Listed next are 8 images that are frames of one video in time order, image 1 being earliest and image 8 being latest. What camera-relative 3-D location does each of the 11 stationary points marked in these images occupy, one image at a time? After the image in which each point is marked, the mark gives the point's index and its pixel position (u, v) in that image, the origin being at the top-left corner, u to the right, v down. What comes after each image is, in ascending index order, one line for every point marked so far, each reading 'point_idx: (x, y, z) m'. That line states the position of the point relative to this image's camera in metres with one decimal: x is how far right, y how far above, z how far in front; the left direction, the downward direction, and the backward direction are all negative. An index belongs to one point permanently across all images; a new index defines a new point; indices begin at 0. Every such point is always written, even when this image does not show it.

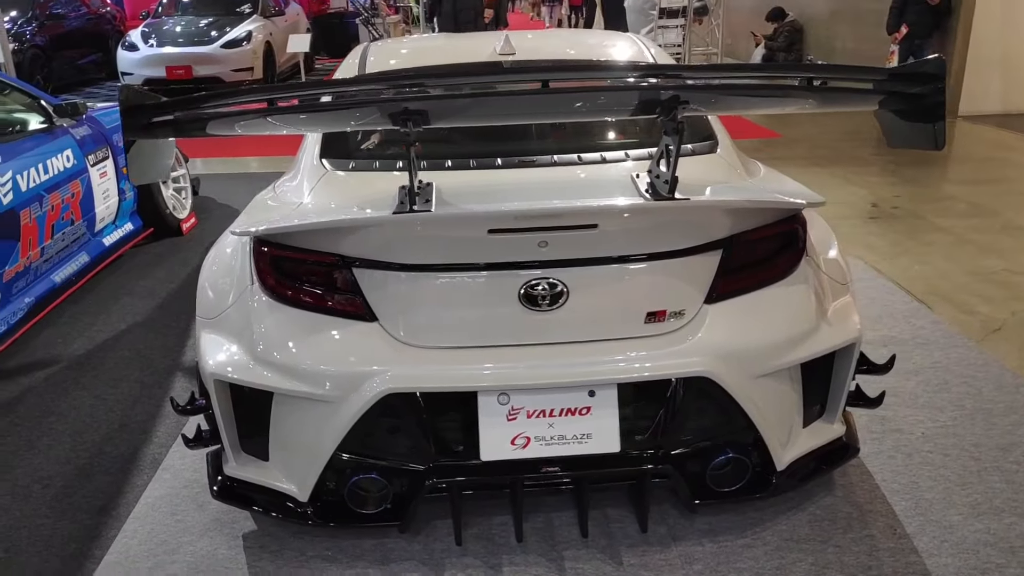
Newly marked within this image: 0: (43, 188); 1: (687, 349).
0: (-2.0, +0.4, +3.5) m
1: (+0.4, -0.1, +1.9) m
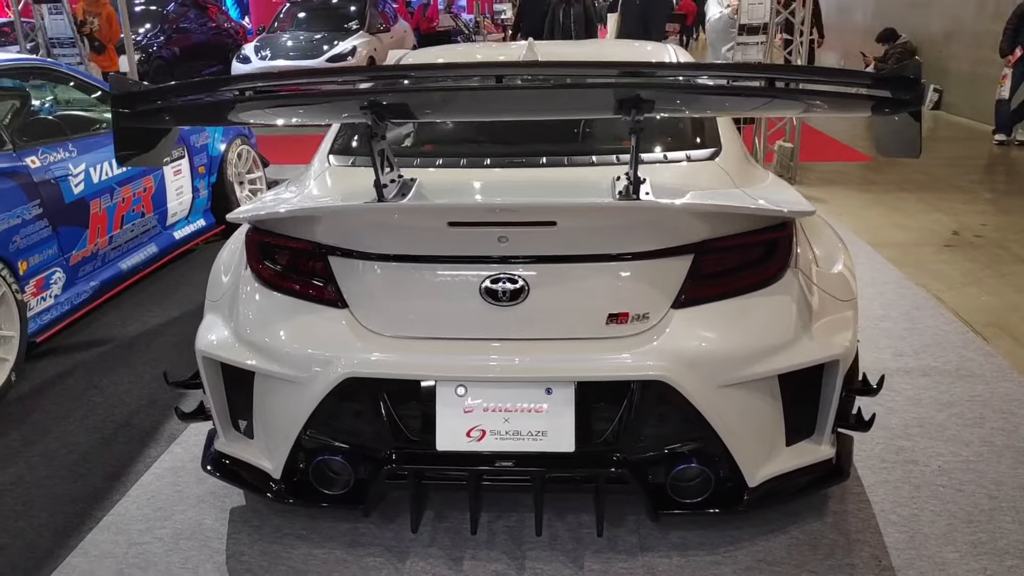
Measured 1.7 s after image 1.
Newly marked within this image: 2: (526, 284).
0: (-1.9, +0.5, +3.8) m
1: (+0.3, -0.2, +1.9) m
2: (0.0, 0.0, +1.9) m
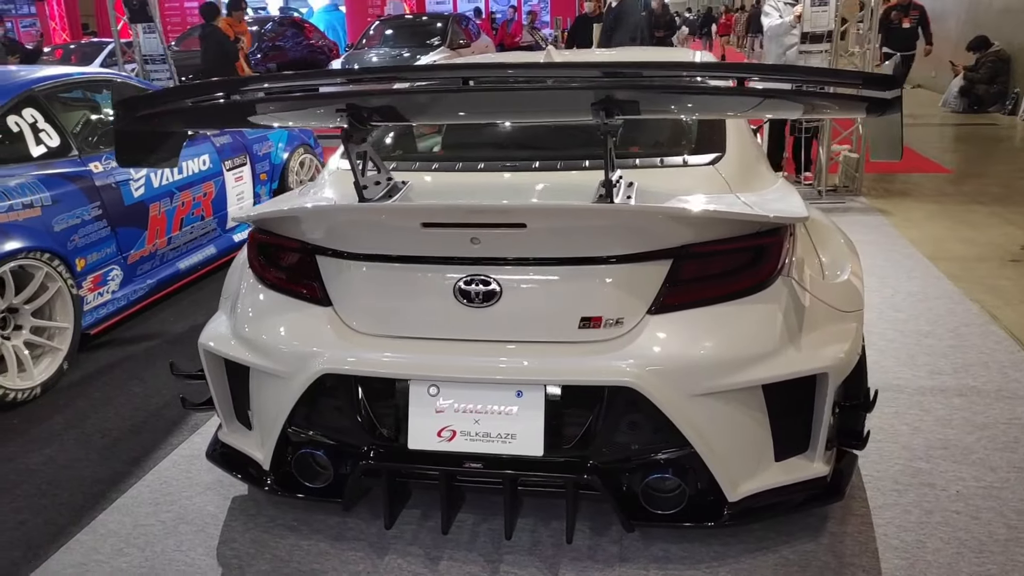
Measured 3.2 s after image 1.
0: (-1.7, +0.5, +4.0) m
1: (+0.2, -0.2, +1.9) m
2: (0.0, 0.0, +1.9) m
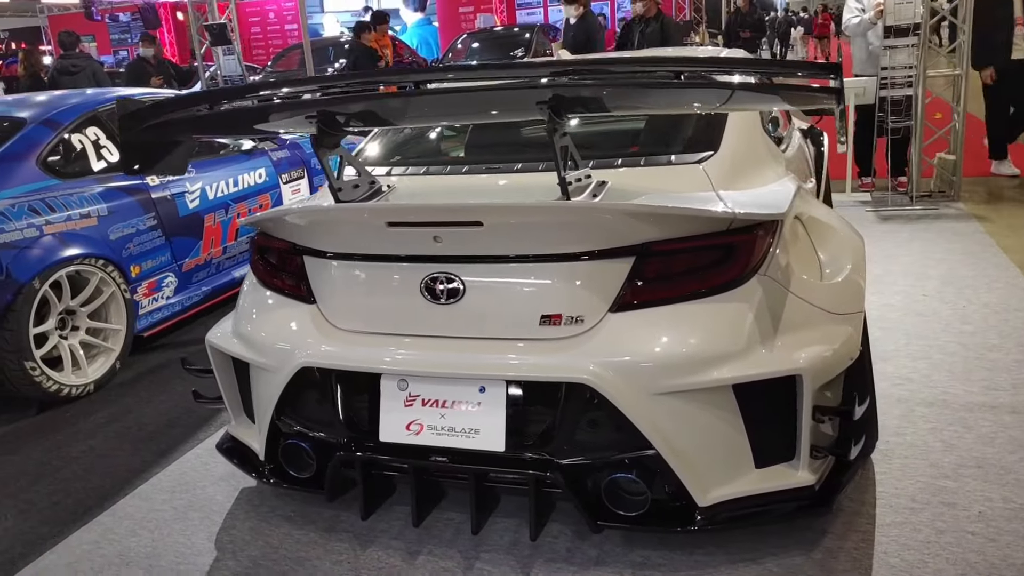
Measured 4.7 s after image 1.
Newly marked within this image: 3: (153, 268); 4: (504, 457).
0: (-1.5, +0.5, +4.3) m
1: (+0.1, -0.2, +1.9) m
2: (-0.1, 0.0, +2.0) m
3: (-1.7, +0.1, +3.8) m
4: (0.0, -0.4, +1.9) m
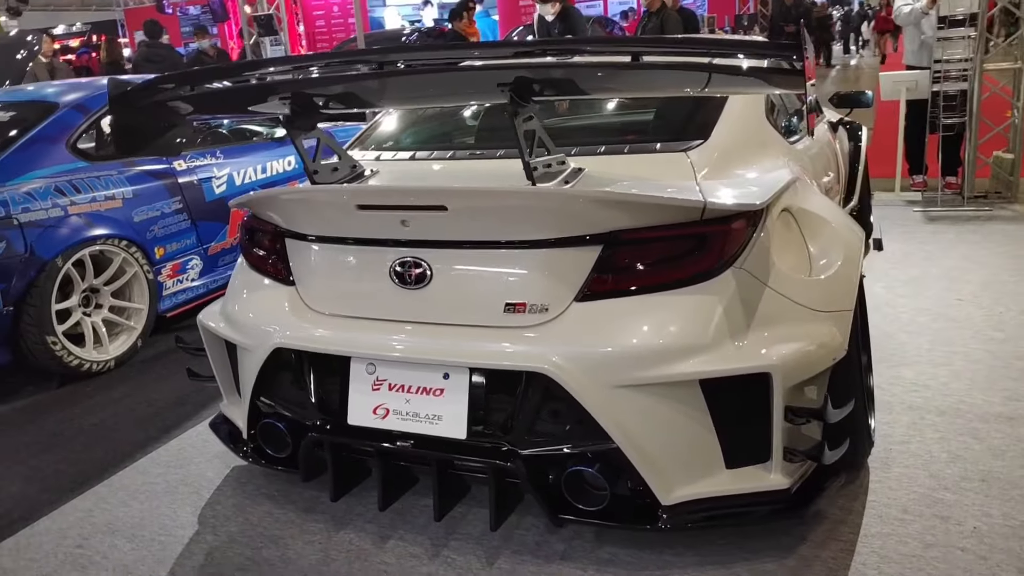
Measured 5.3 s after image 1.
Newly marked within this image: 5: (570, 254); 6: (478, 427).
0: (-1.4, +0.6, +4.4) m
1: (+0.1, -0.1, +1.8) m
2: (-0.2, 0.0, +2.0) m
3: (-1.6, +0.2, +3.9) m
4: (-0.1, -0.4, +1.9) m
5: (+0.1, +0.1, +1.9) m
6: (-0.1, -0.3, +1.9) m
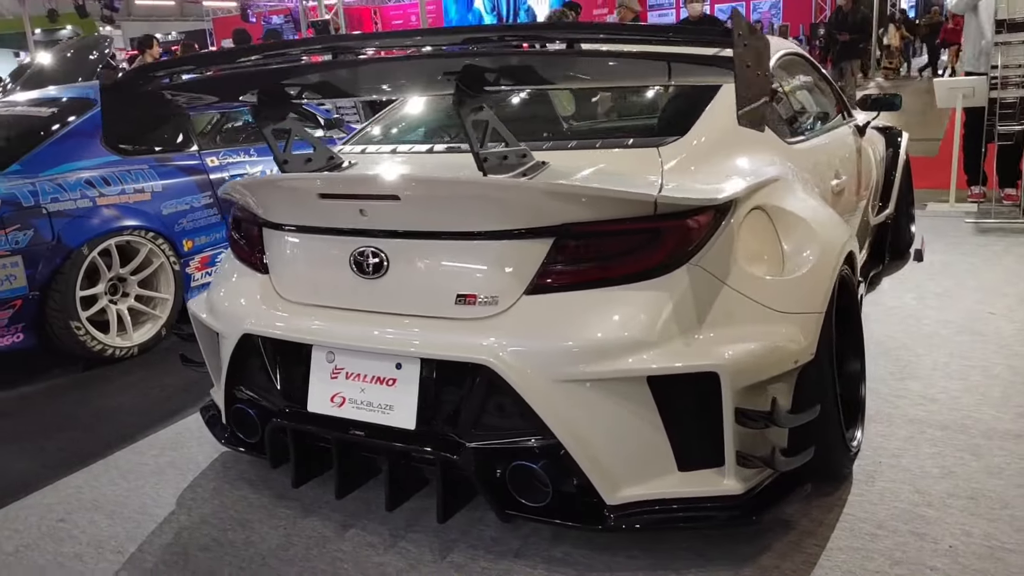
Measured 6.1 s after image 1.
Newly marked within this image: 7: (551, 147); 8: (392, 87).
0: (-1.2, +0.6, +4.5) m
1: (-0.1, -0.1, +1.8) m
2: (-0.3, +0.1, +2.0) m
3: (-1.5, +0.2, +4.0) m
4: (-0.2, -0.4, +1.9) m
5: (0.0, +0.1, +1.8) m
6: (-0.2, -0.3, +1.9) m
7: (+0.1, +0.4, +2.4) m
8: (-0.3, +0.5, +2.1) m
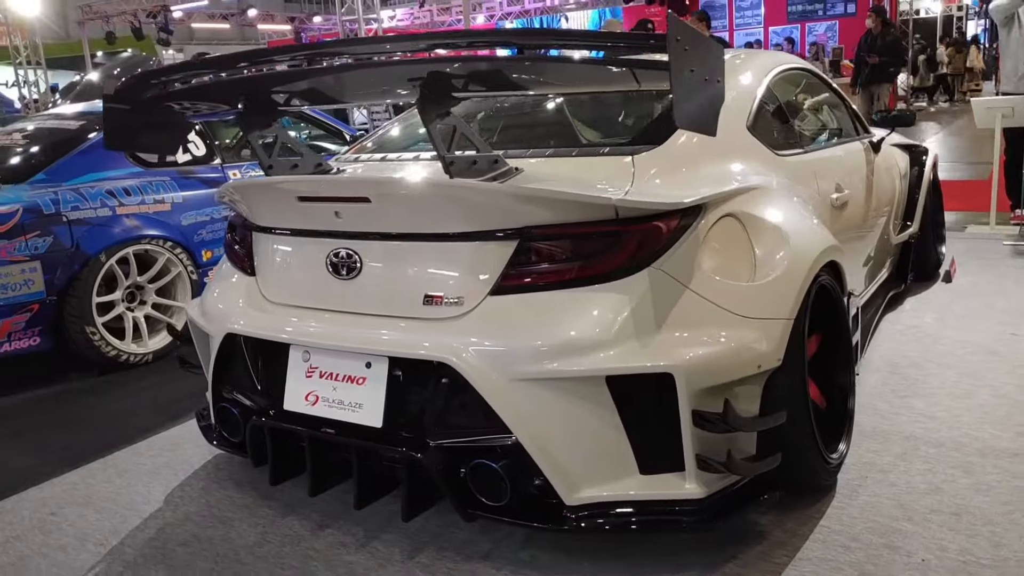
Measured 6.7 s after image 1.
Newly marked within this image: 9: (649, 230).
0: (-1.2, +0.5, +4.6) m
1: (-0.2, -0.1, +1.8) m
2: (-0.4, +0.1, +2.0) m
3: (-1.5, +0.2, +4.1) m
4: (-0.3, -0.4, +2.0) m
5: (-0.1, +0.1, +1.9) m
6: (-0.3, -0.3, +1.9) m
7: (+0.1, +0.4, +2.4) m
8: (-0.4, +0.5, +2.2) m
9: (+0.3, +0.1, +1.8) m
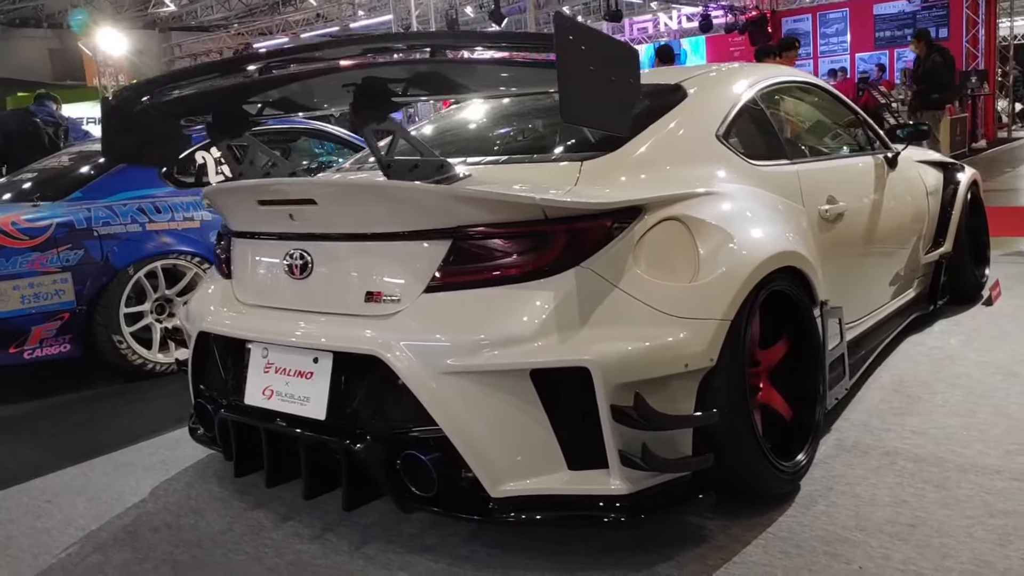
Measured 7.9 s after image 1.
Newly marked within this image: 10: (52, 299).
0: (-1.0, +0.4, +4.7) m
1: (-0.3, -0.1, +1.9) m
2: (-0.5, +0.1, +2.1) m
3: (-1.4, +0.1, +4.3) m
4: (-0.5, -0.4, +2.0) m
5: (-0.2, +0.1, +1.9) m
6: (-0.4, -0.3, +2.0) m
7: (0.0, +0.4, +2.4) m
8: (-0.5, +0.5, +2.3) m
9: (+0.2, +0.1, +1.8) m
10: (-2.0, 0.0, +3.5) m
